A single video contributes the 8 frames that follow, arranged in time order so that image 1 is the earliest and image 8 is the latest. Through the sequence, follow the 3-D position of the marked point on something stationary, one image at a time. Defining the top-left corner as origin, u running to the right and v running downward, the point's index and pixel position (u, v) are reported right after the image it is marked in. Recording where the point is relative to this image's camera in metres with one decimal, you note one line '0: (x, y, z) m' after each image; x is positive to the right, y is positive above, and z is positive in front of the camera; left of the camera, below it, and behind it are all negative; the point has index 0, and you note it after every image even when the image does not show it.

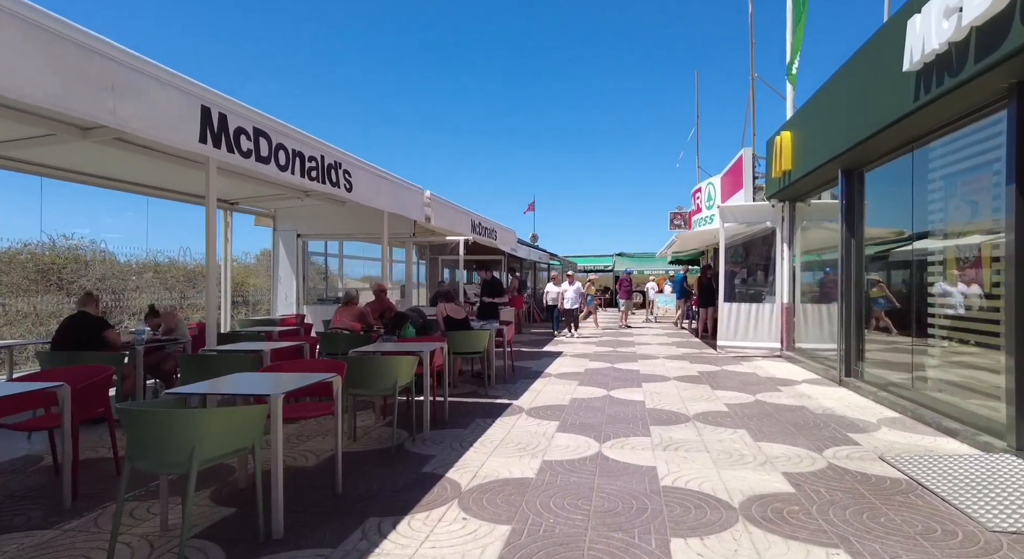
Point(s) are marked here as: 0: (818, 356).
0: (+5.1, -1.3, +9.6) m
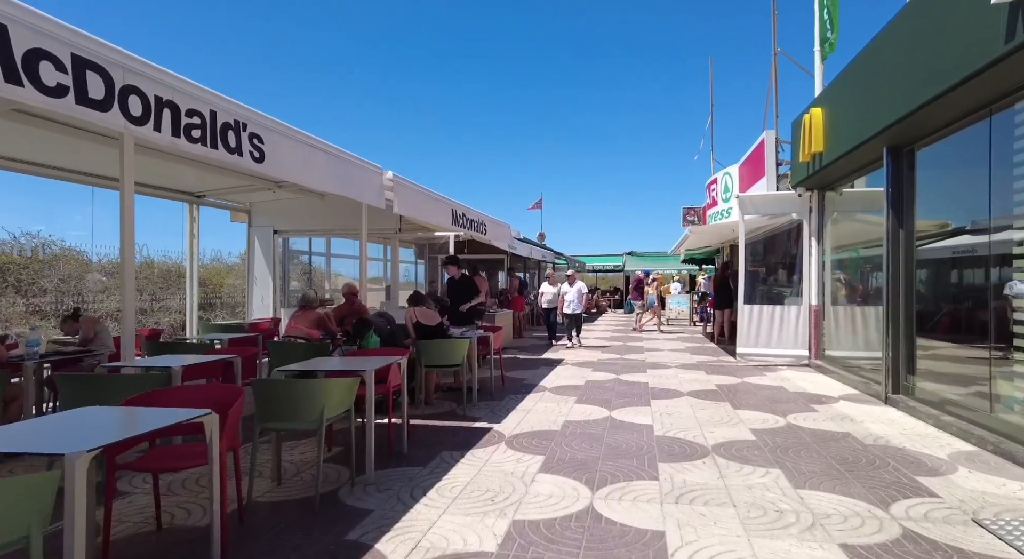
0: (+5.0, -1.3, +8.4) m
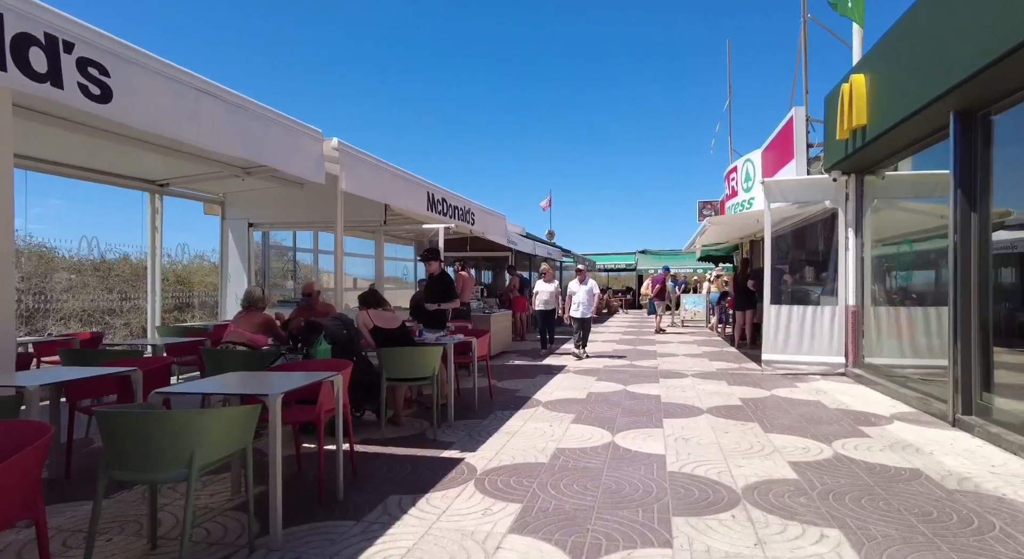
0: (+4.9, -1.2, +7.2) m
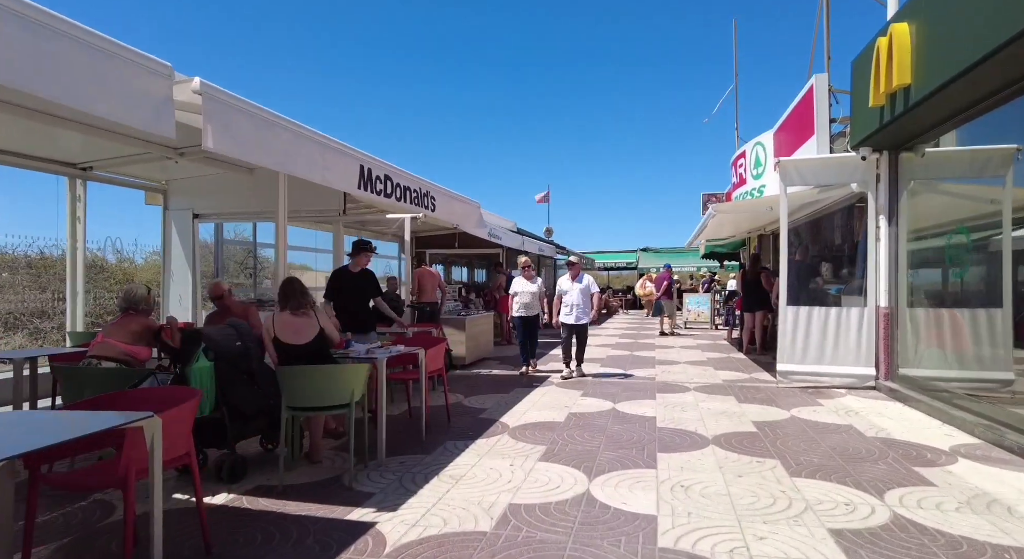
0: (+4.5, -1.2, +5.9) m
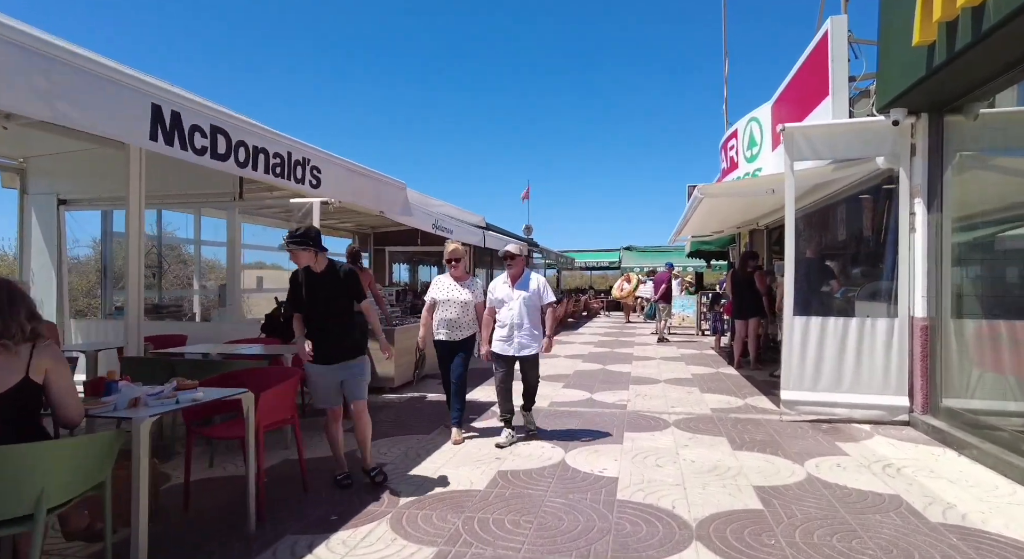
0: (+3.8, -1.2, +4.3) m
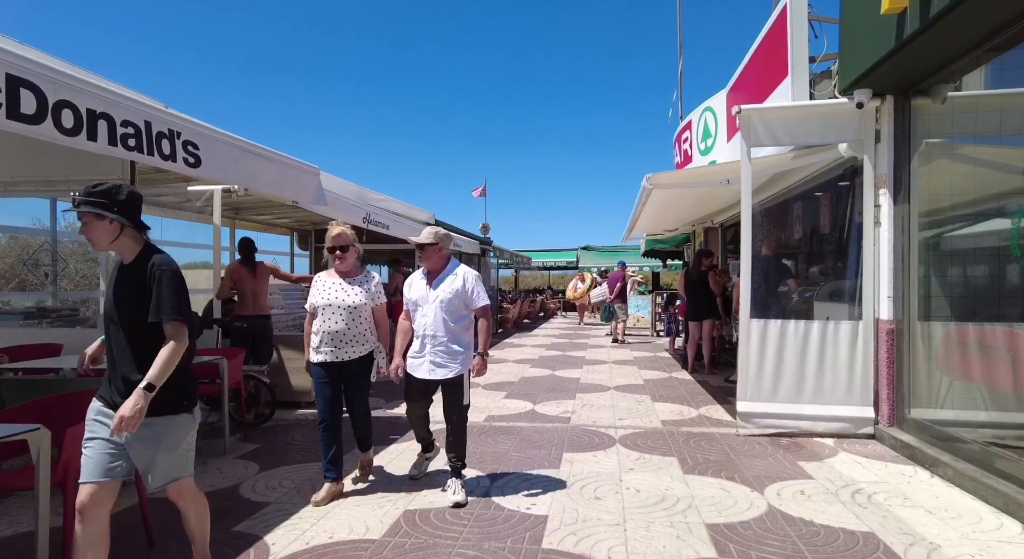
0: (+3.3, -1.2, +3.9) m
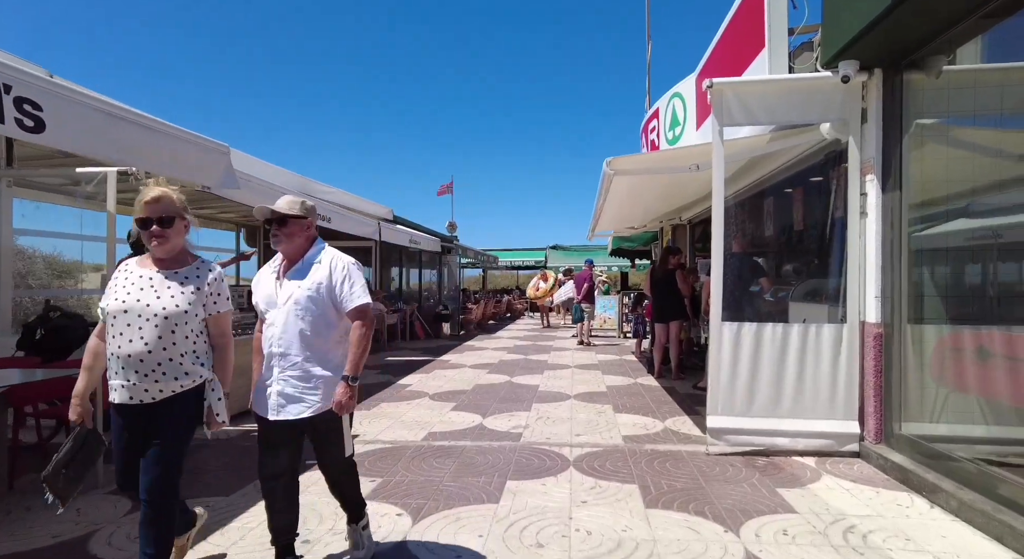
0: (+2.9, -1.2, +3.3) m
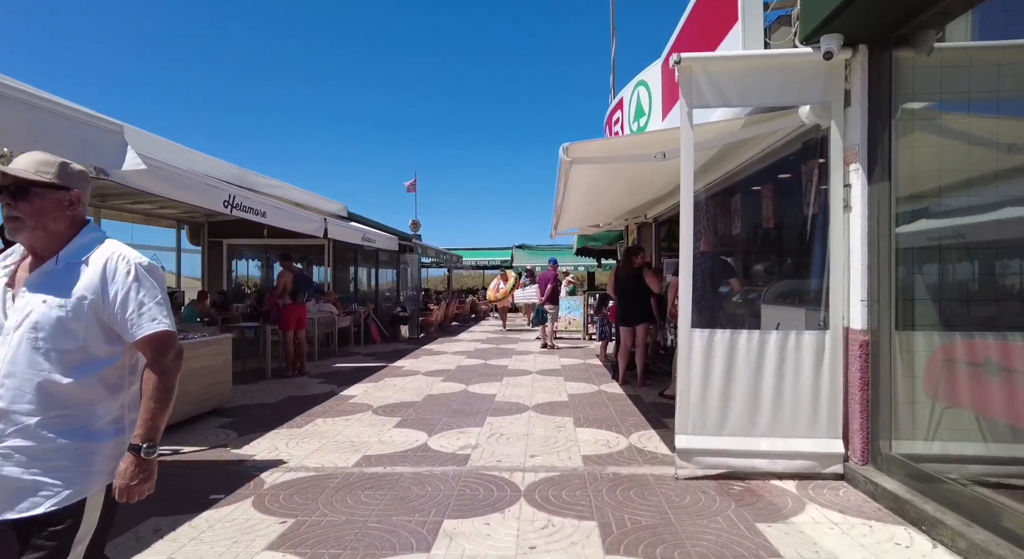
0: (+2.5, -1.2, +2.9) m
